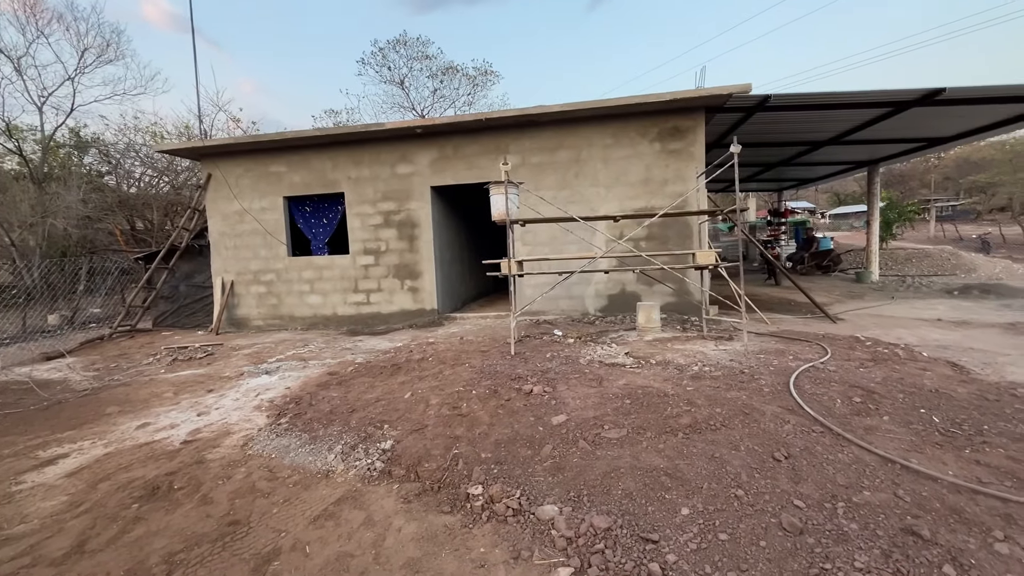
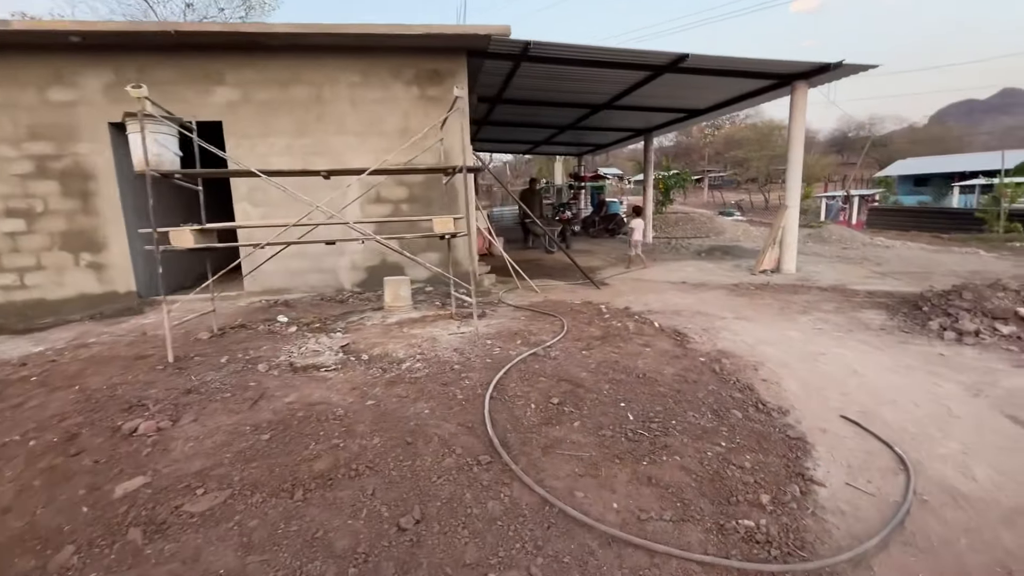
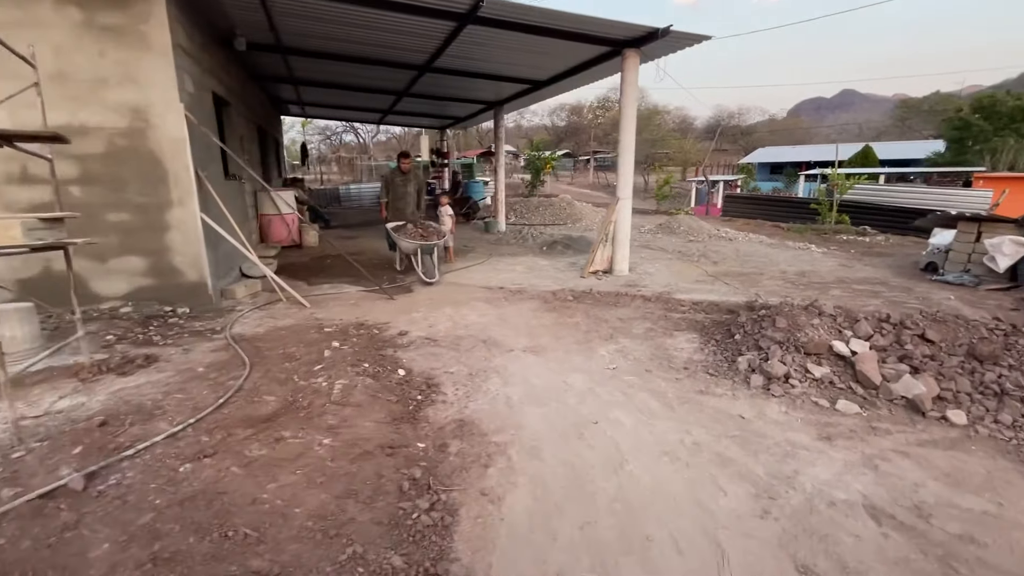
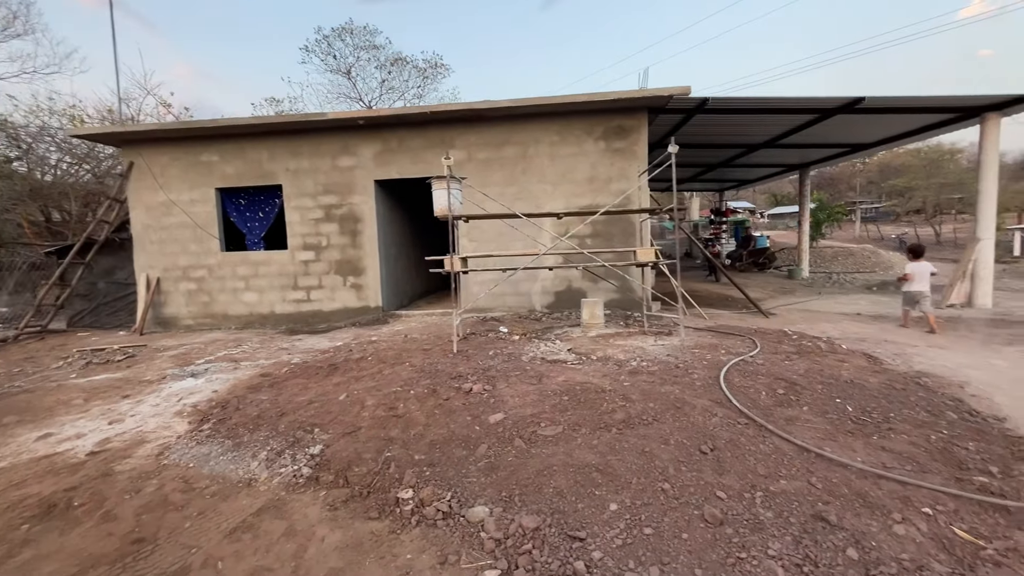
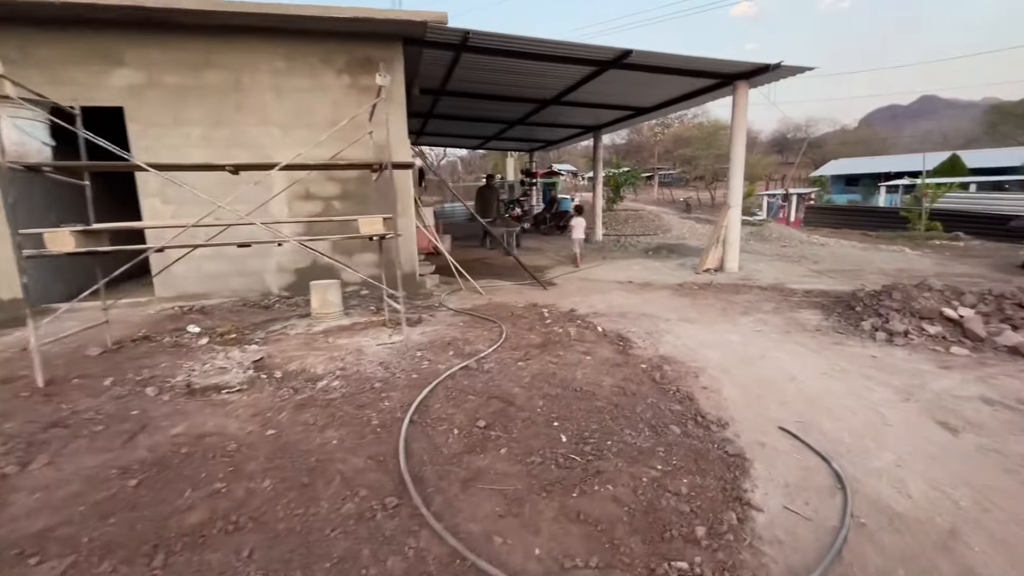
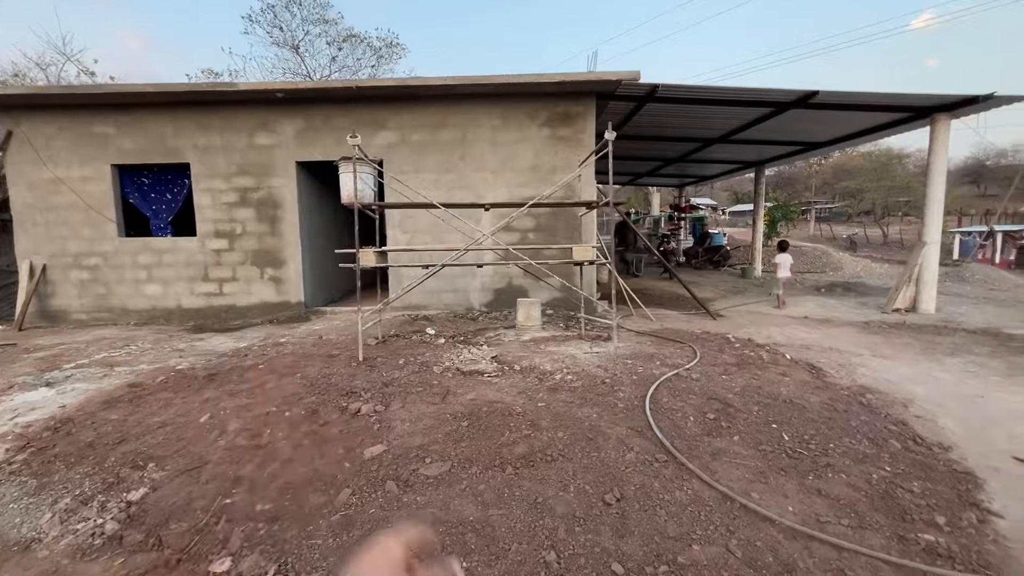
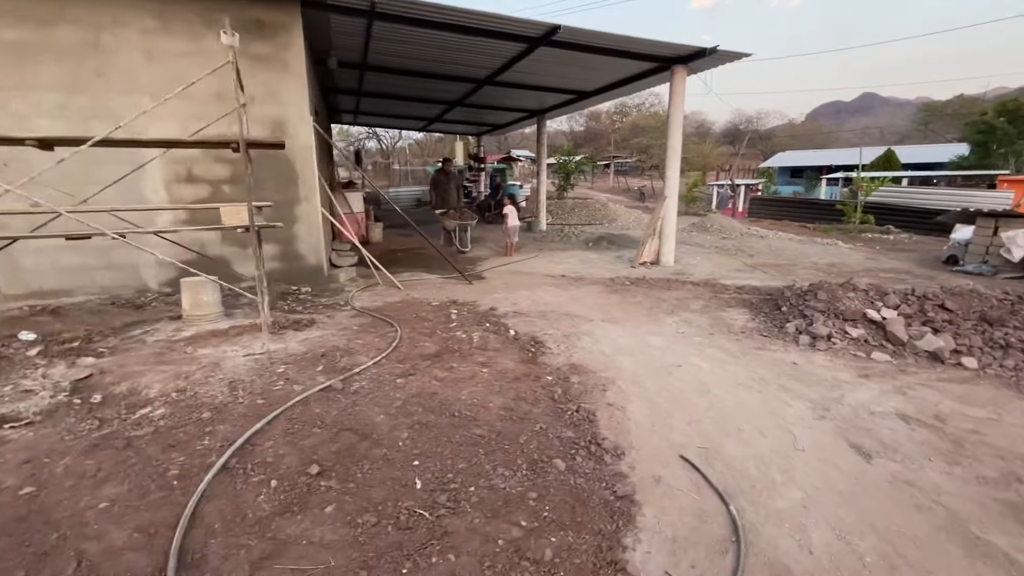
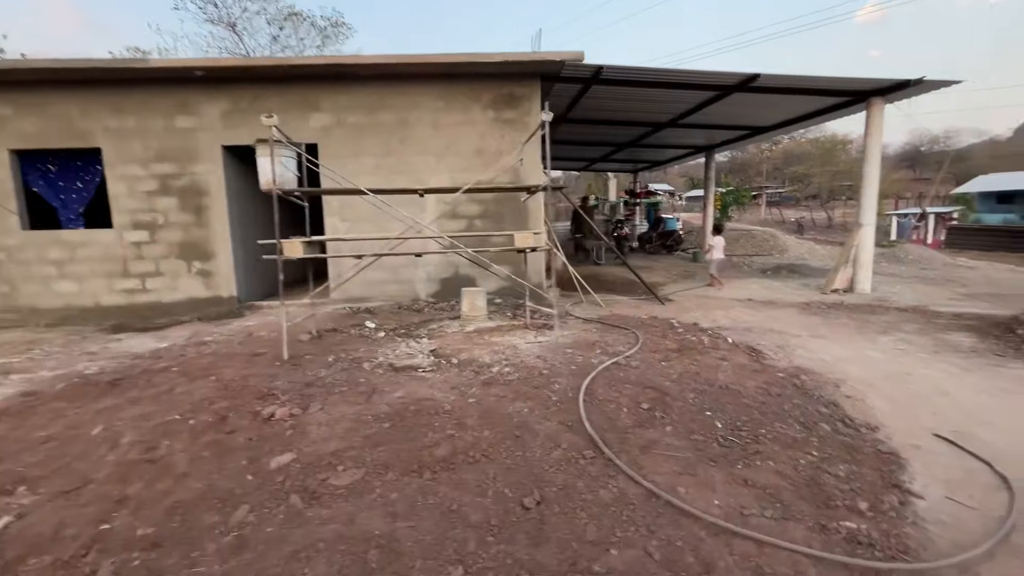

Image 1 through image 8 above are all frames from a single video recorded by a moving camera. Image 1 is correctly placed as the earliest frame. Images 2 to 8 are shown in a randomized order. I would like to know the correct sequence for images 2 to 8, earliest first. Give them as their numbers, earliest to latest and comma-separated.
4, 6, 8, 2, 5, 7, 3
